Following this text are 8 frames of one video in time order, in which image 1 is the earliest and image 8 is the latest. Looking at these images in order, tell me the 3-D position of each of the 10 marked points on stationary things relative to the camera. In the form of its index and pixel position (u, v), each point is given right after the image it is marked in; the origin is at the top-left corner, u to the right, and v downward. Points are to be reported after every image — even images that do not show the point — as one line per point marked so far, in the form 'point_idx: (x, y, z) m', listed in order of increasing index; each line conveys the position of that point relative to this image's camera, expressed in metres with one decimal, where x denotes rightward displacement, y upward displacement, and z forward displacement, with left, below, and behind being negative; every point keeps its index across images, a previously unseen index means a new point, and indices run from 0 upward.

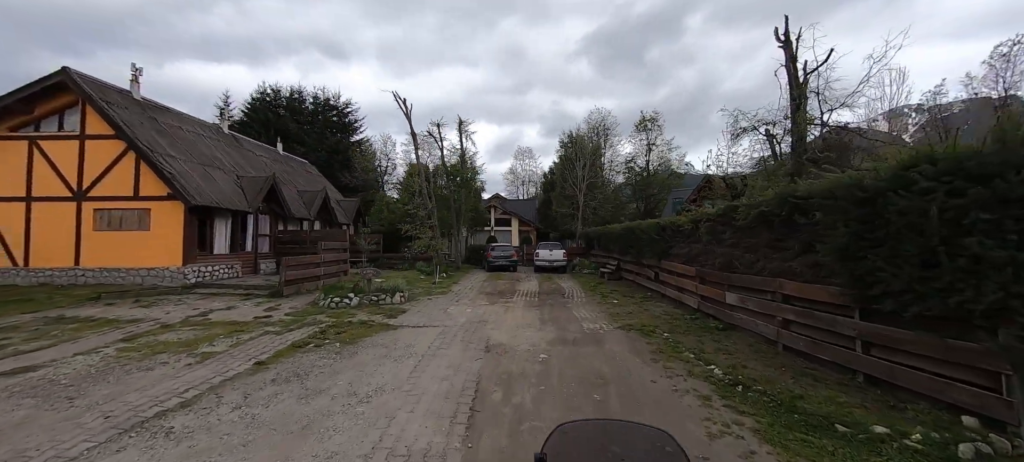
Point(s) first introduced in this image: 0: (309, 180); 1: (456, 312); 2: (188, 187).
0: (-8.2, +2.1, +17.4) m
1: (-1.1, -1.6, +8.6) m
2: (-7.7, +1.1, +10.2) m
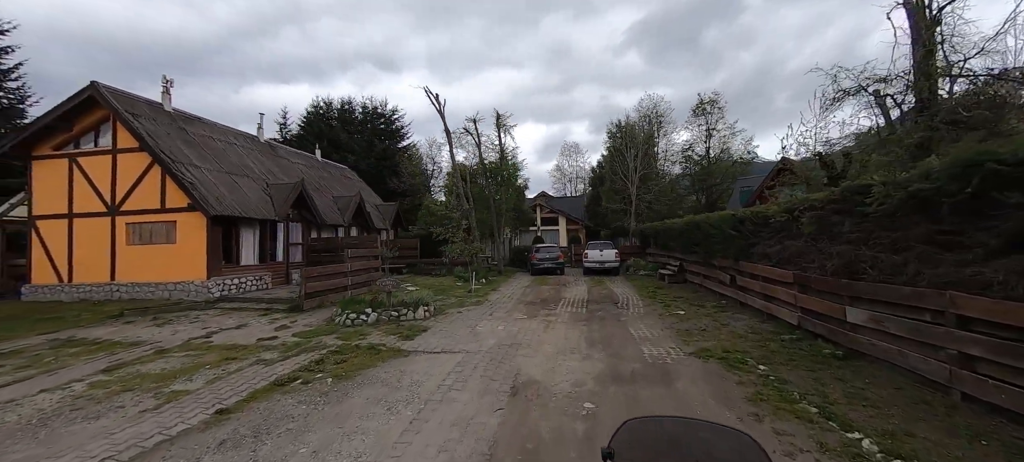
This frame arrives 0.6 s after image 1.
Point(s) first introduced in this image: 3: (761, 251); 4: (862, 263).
0: (-6.6, +1.8, +16.8) m
1: (-0.4, -1.7, +7.2) m
2: (-6.8, +0.8, +9.6) m
3: (+4.9, -0.4, +8.6) m
4: (+4.5, -0.4, +5.6) m
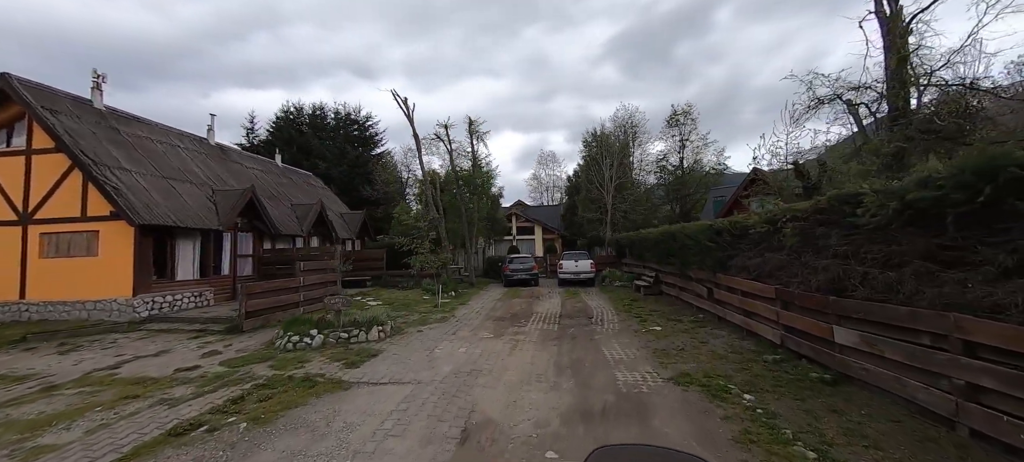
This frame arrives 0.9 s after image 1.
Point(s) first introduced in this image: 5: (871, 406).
0: (-7.6, +1.4, +15.8) m
1: (-1.0, -1.9, +6.5) m
2: (-7.5, +0.6, +8.6) m
3: (+4.2, -0.6, +8.1) m
4: (+4.0, -0.6, +5.2) m
5: (+3.8, -1.9, +4.5) m
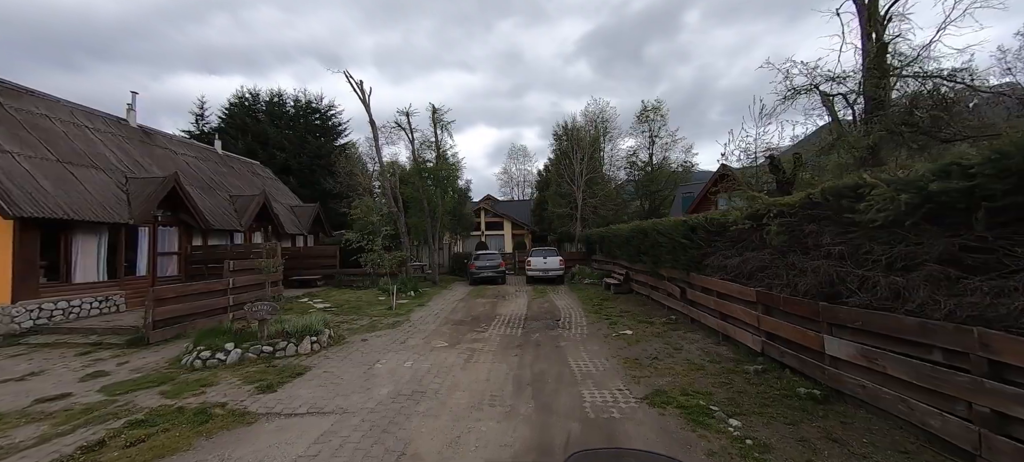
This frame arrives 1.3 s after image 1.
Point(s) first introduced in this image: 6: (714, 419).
0: (-8.8, +1.6, +14.4) m
1: (-1.6, -1.8, +5.6) m
2: (-8.3, +0.7, +7.2) m
3: (+3.5, -0.6, +7.5) m
4: (+3.5, -0.6, +4.6) m
5: (+3.3, -1.8, +3.9) m
6: (+2.0, -1.9, +4.3) m
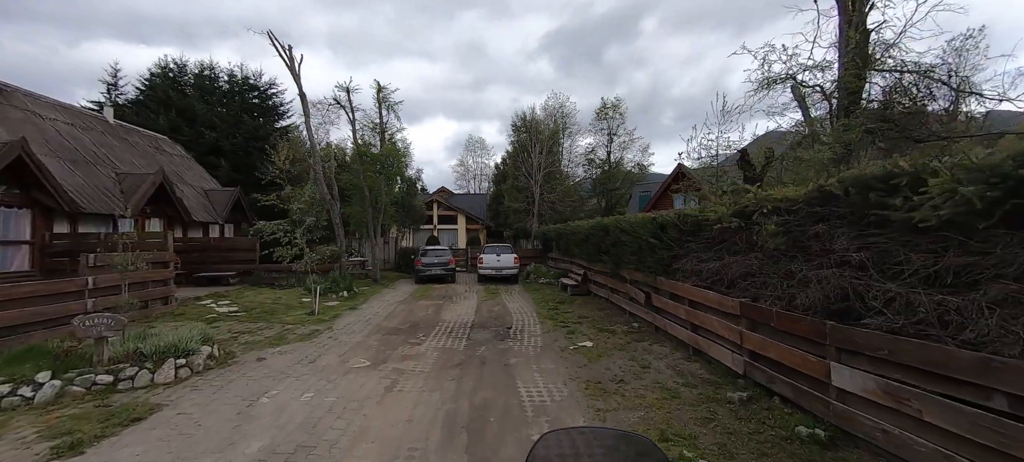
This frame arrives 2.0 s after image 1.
0: (-10.2, +2.0, +12.2) m
1: (-2.3, -1.7, +4.2) m
2: (-9.0, +1.0, +5.1) m
3: (+2.6, -0.5, +6.6) m
4: (+2.9, -0.6, +3.6) m
5: (+2.8, -1.9, +3.0) m
6: (+1.4, -1.8, +3.2) m
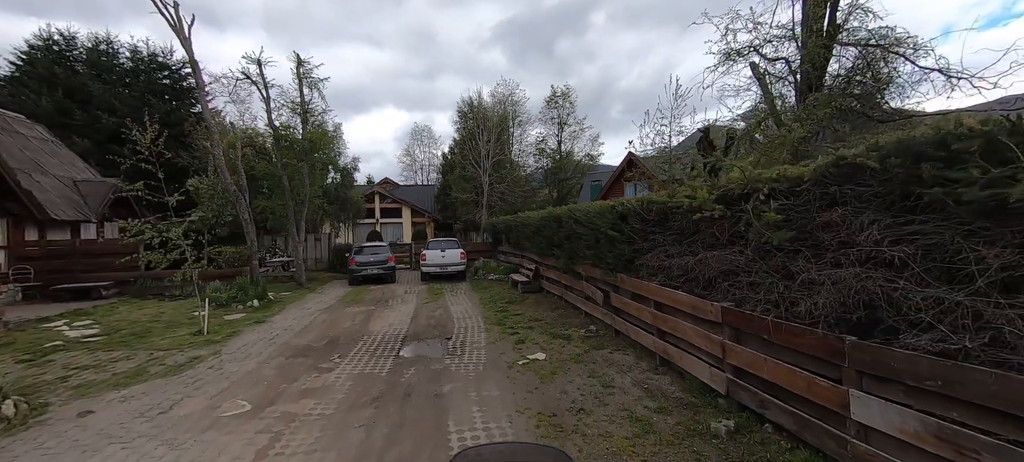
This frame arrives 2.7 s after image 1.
0: (-11.7, +1.9, +9.7) m
1: (-2.8, -1.7, +2.7) m
2: (-9.6, +0.8, +2.8) m
3: (+1.8, -0.4, +5.6) m
4: (+2.4, -0.5, +2.7) m
5: (+2.3, -1.8, +2.1) m
6: (+1.0, -1.8, +2.1) m
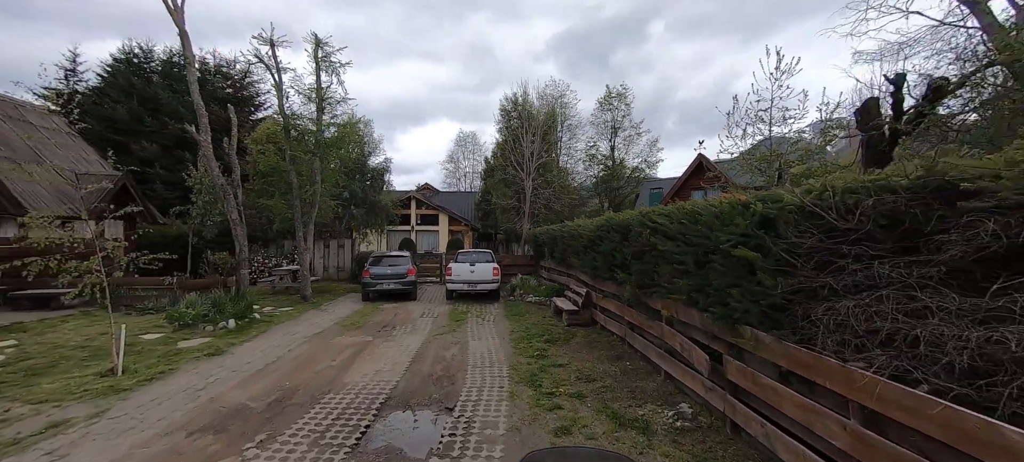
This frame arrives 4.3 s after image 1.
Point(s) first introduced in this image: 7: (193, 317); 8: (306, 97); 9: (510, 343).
0: (-10.8, +2.0, +8.3) m
1: (-2.9, -1.6, +0.3) m
2: (-9.6, +1.1, +1.2) m
3: (+2.0, -0.5, +2.7) m
4: (+2.3, -0.6, -0.2) m
5: (+2.2, -1.8, -0.9) m
6: (+0.8, -1.8, -0.7) m
7: (-6.0, -1.6, +8.0) m
8: (-5.9, +3.9, +12.4) m
9: (-0.1, -1.9, +7.5) m
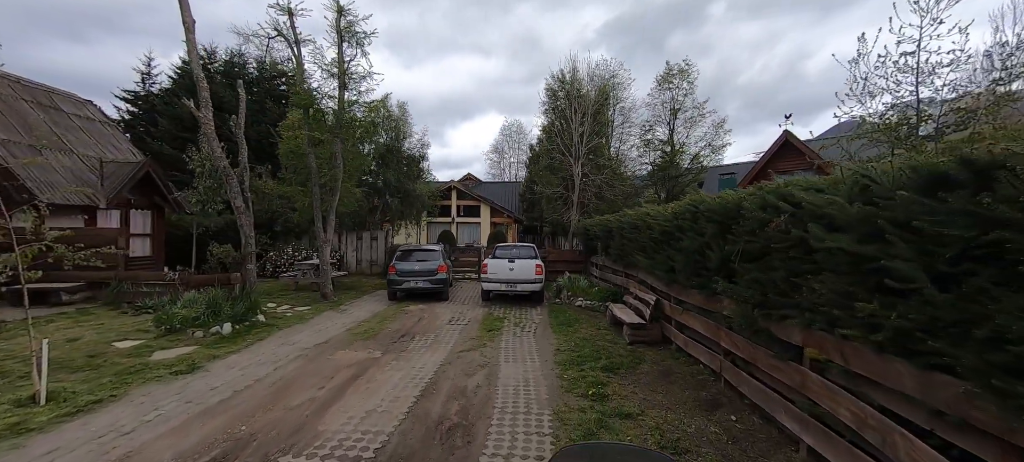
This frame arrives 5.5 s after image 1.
0: (-10.0, +2.3, +7.6) m
1: (-3.0, -1.6, -1.2) m
2: (-9.6, +1.2, +0.5) m
3: (+2.1, -0.5, +0.7) m
4: (+2.1, -0.5, -2.3) m
5: (+1.8, -1.8, -2.9) m
6: (+0.5, -1.8, -2.5) m
7: (-5.3, -1.4, +6.9) m
8: (-4.7, +4.2, +11.2) m
9: (+0.5, -1.8, +5.7) m
